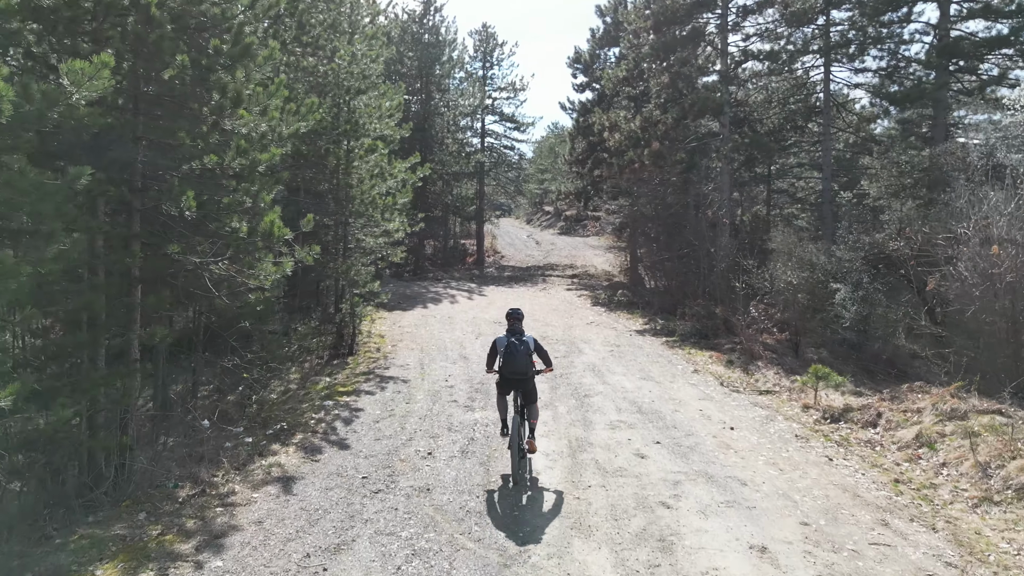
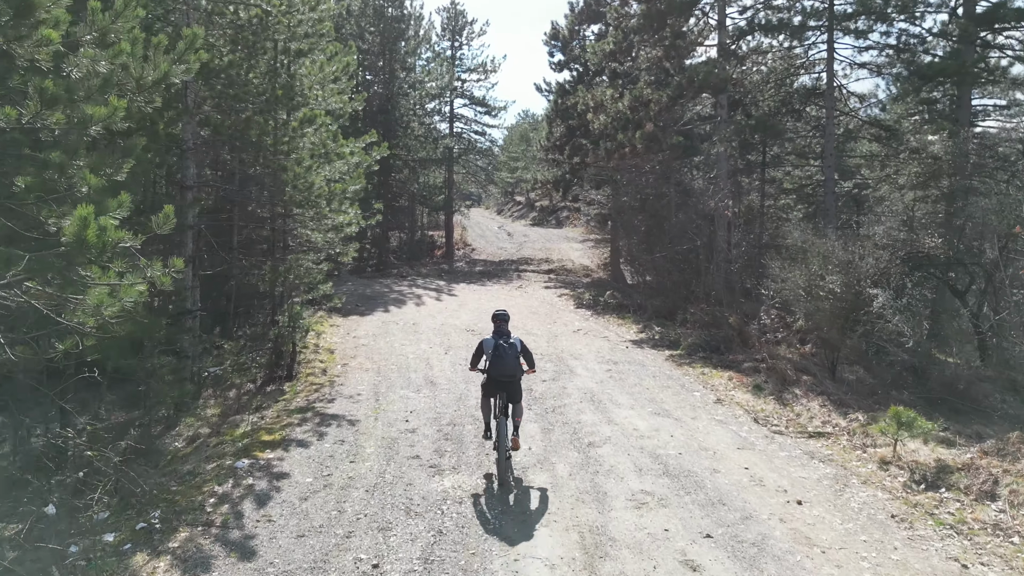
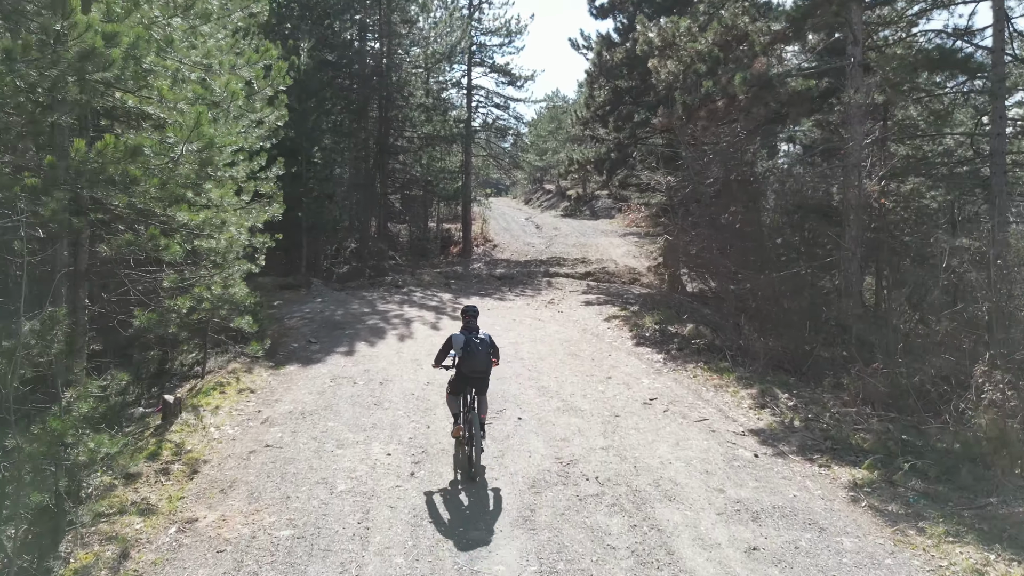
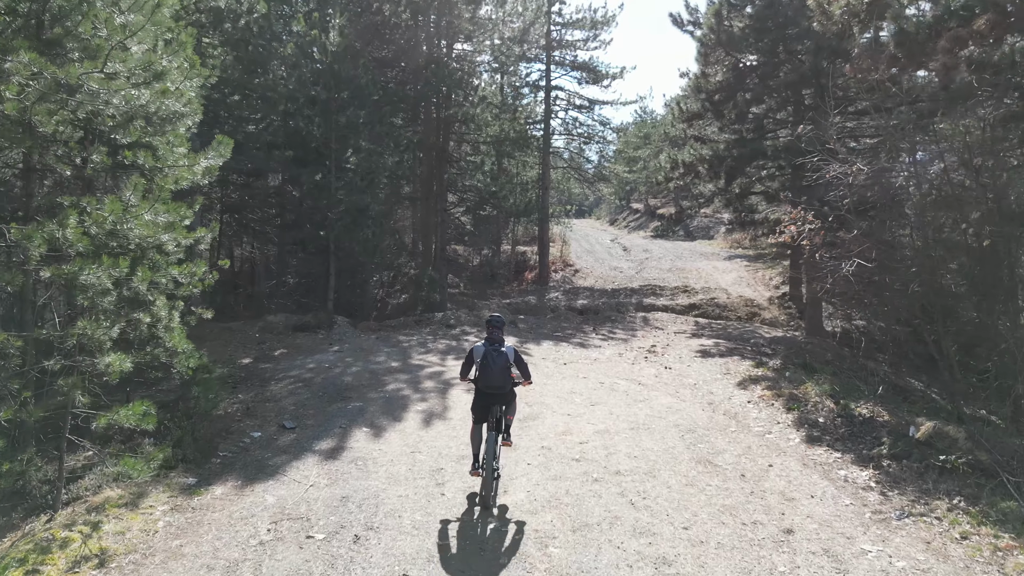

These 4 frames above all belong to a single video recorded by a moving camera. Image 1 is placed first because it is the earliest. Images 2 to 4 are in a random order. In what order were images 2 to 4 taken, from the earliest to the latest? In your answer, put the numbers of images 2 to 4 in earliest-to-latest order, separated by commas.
2, 3, 4
